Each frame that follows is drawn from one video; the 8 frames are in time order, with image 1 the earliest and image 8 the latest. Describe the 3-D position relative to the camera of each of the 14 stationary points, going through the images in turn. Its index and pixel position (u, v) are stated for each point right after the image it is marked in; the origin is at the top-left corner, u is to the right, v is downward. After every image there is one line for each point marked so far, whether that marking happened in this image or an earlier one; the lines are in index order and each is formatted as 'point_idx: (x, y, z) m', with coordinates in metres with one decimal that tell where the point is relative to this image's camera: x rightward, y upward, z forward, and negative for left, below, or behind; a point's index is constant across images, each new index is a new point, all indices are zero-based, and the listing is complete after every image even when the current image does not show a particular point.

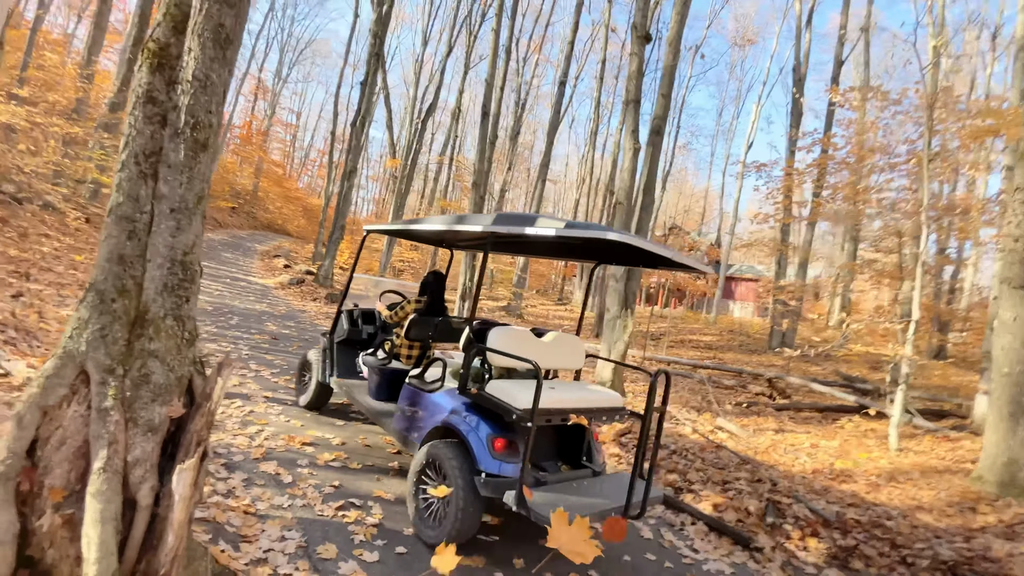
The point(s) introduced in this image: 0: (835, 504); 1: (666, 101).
0: (+3.5, -2.3, +5.2) m
1: (+2.7, +3.3, +8.5) m
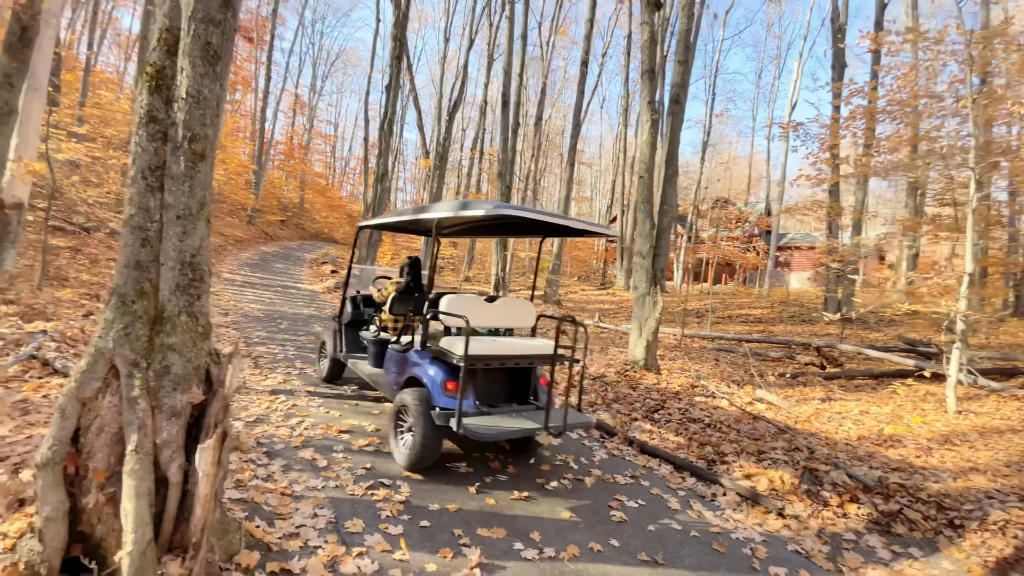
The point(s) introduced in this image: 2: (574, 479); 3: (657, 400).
0: (+3.8, -1.9, +5.0) m
1: (+2.9, +3.8, +8.2) m
2: (+0.6, -1.8, +4.7) m
3: (+2.0, -1.6, +6.7) m
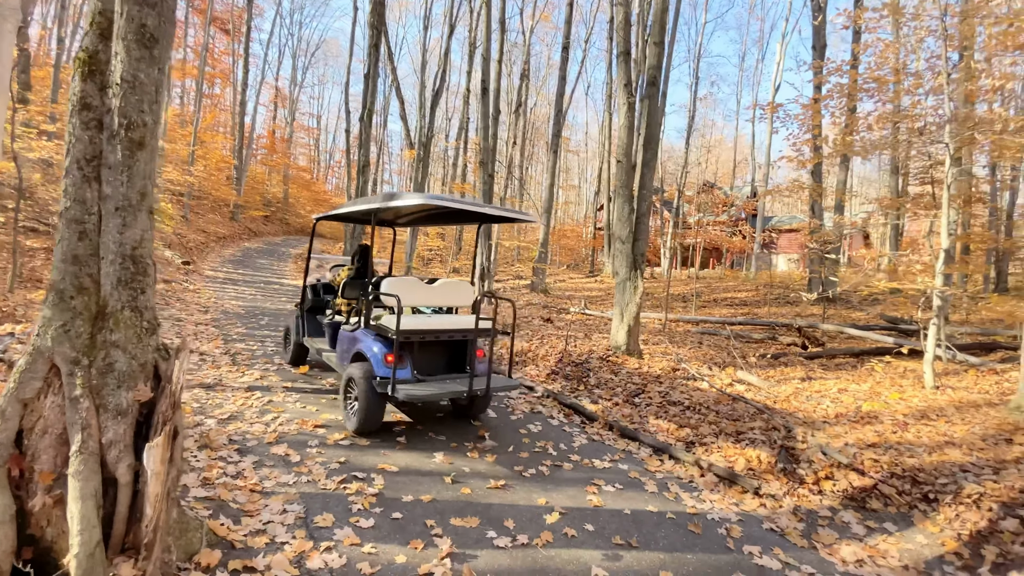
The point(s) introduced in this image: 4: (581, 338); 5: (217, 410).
0: (+3.6, -1.6, +5.0) m
1: (+2.5, +4.0, +8.2) m
2: (+0.4, -1.7, +4.7) m
3: (+1.8, -1.3, +6.7) m
4: (+1.4, -1.0, +9.3) m
5: (-3.3, -1.4, +5.4) m
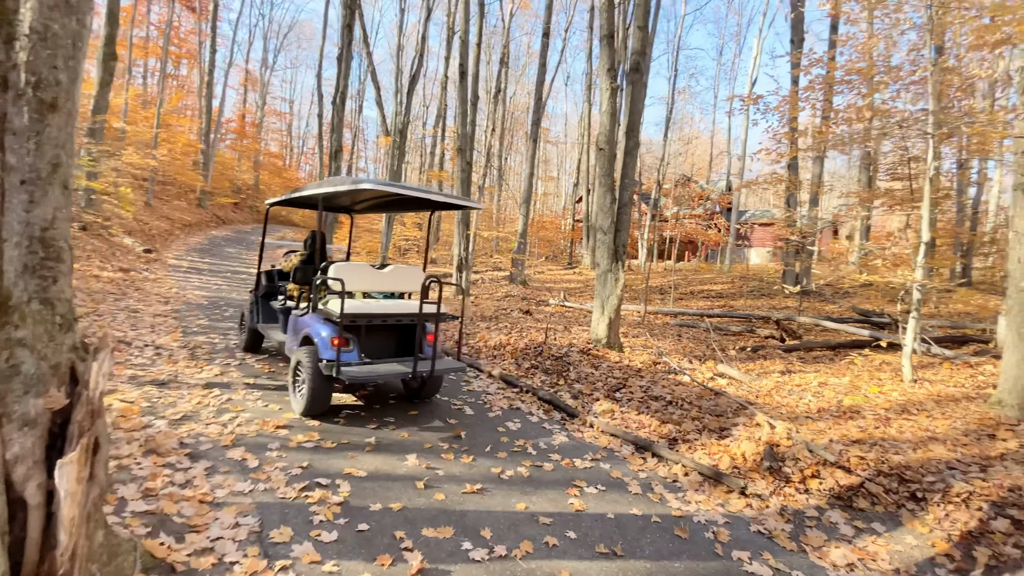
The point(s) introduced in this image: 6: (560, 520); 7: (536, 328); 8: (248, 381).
0: (+3.3, -1.6, +4.9) m
1: (+2.1, +4.2, +7.9) m
2: (+0.2, -1.6, +4.4) m
3: (+1.5, -1.2, +6.5) m
4: (+1.0, -0.8, +9.0) m
5: (-3.5, -1.3, +5.0) m
6: (+0.4, -1.7, +3.6) m
7: (+0.5, -0.8, +9.3) m
8: (-3.3, -1.2, +6.0) m
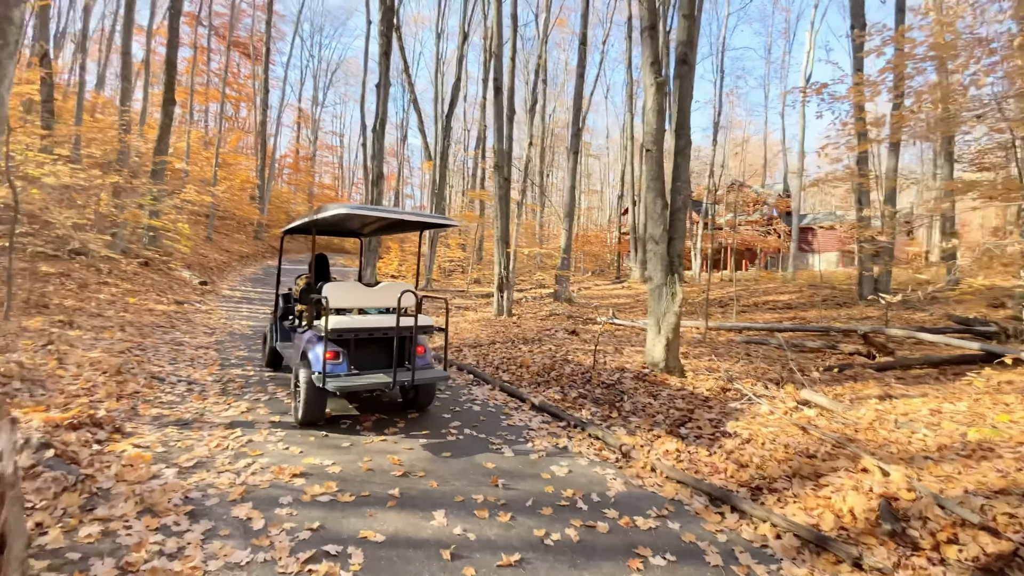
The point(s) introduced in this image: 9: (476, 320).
0: (+3.7, -1.6, +3.8) m
1: (+2.6, +3.9, +7.2) m
2: (+0.5, -1.8, +3.7) m
3: (+2.0, -1.4, +5.7) m
4: (+1.7, -1.1, +8.2) m
5: (-3.1, -1.6, +4.6) m
6: (+0.6, -1.9, +2.8) m
7: (+1.3, -1.1, +8.5) m
8: (-2.8, -1.5, +5.6) m
9: (-1.0, -0.8, +12.8) m
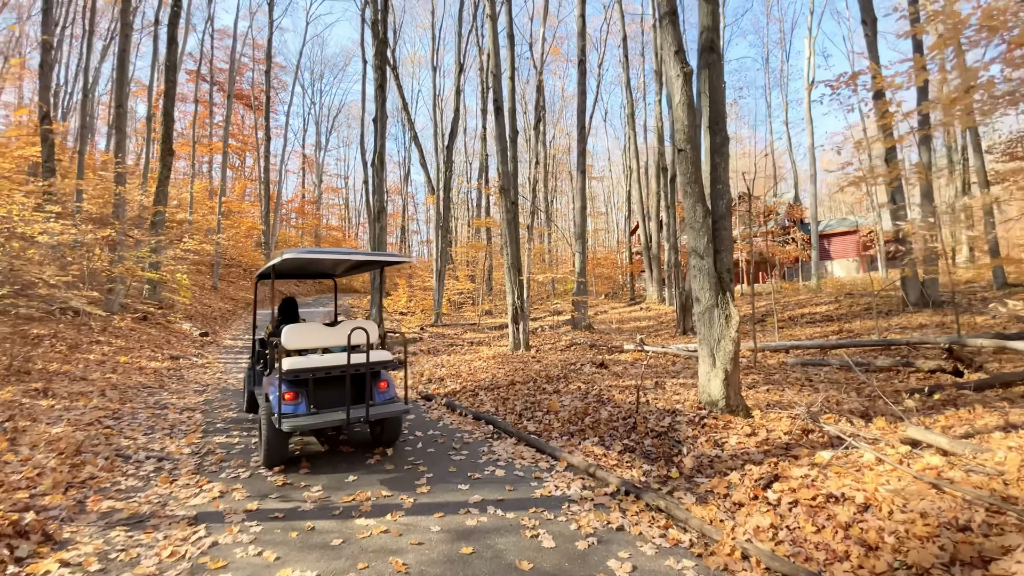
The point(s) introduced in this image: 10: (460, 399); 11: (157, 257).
0: (+4.0, -1.6, +2.6) m
1: (+2.6, +3.7, +6.3) m
2: (+0.8, -2.0, +2.5) m
3: (+2.3, -1.6, +4.5) m
4: (+2.1, -1.5, +7.0) m
5: (-2.8, -2.1, +3.5) m
6: (+0.9, -2.0, +1.6) m
7: (+1.7, -1.5, +7.4) m
8: (-2.5, -2.0, +4.5) m
9: (-0.5, -1.6, +11.7) m
10: (-0.9, -1.9, +8.1) m
11: (-13.3, +1.2, +18.0) m
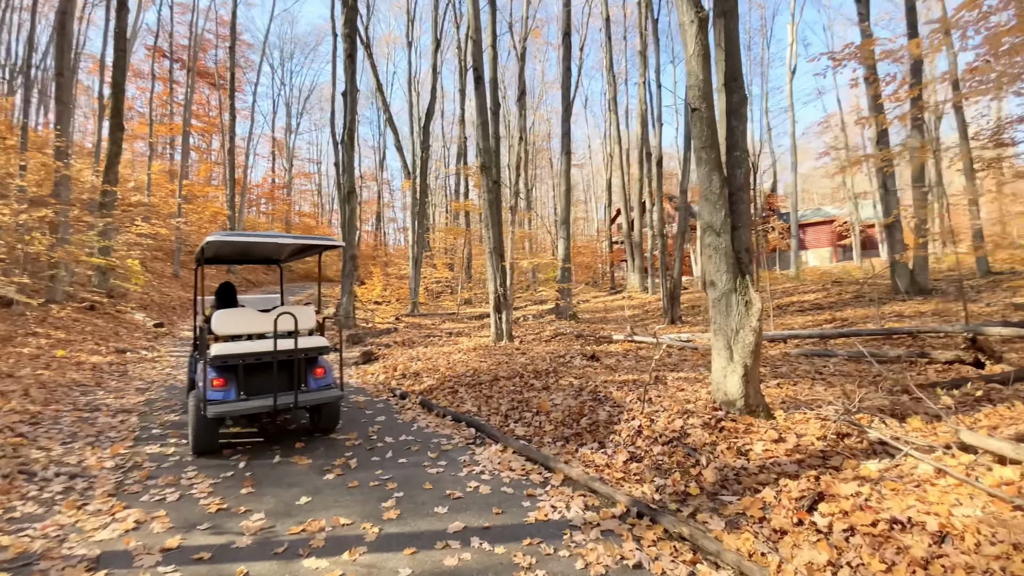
0: (+4.0, -1.5, +2.0) m
1: (+2.4, +3.9, +5.5) m
2: (+0.8, -1.9, +1.7) m
3: (+2.2, -1.5, +3.7) m
4: (+1.9, -1.3, +6.3) m
5: (-2.8, -1.9, +2.5) m
6: (+0.9, -1.9, +0.9) m
7: (+1.4, -1.3, +6.6) m
8: (-2.5, -1.9, +3.6) m
9: (-1.0, -1.3, +10.8) m
10: (-1.1, -1.6, +7.2) m
11: (-14.0, +1.6, +16.5) m
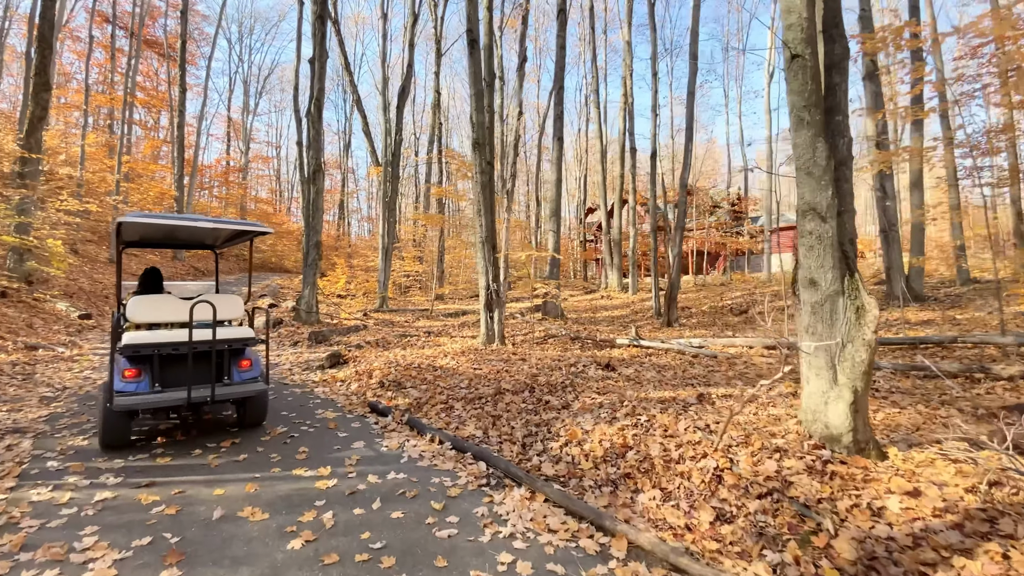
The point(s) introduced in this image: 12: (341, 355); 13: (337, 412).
0: (+4.5, -1.6, +1.0) m
1: (+2.8, +3.9, +4.3) m
2: (+1.3, -1.9, +0.5) m
3: (+2.6, -1.5, +2.7) m
4: (+2.1, -1.2, +5.2) m
5: (-2.4, -1.8, +1.1) m
6: (+1.5, -1.9, -0.3) m
7: (+1.6, -1.3, +5.5) m
8: (-2.2, -1.8, +2.2) m
9: (-1.1, -1.2, +9.4) m
10: (-1.0, -1.5, +5.8) m
11: (-14.5, +2.1, +14.2) m
12: (-3.4, -1.3, +9.5) m
13: (-2.3, -1.7, +6.5) m
